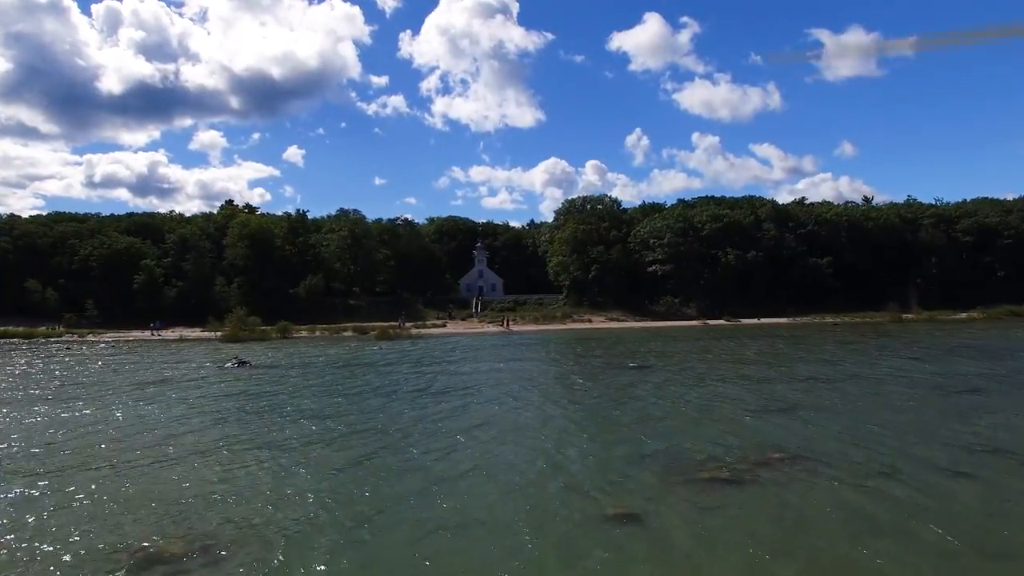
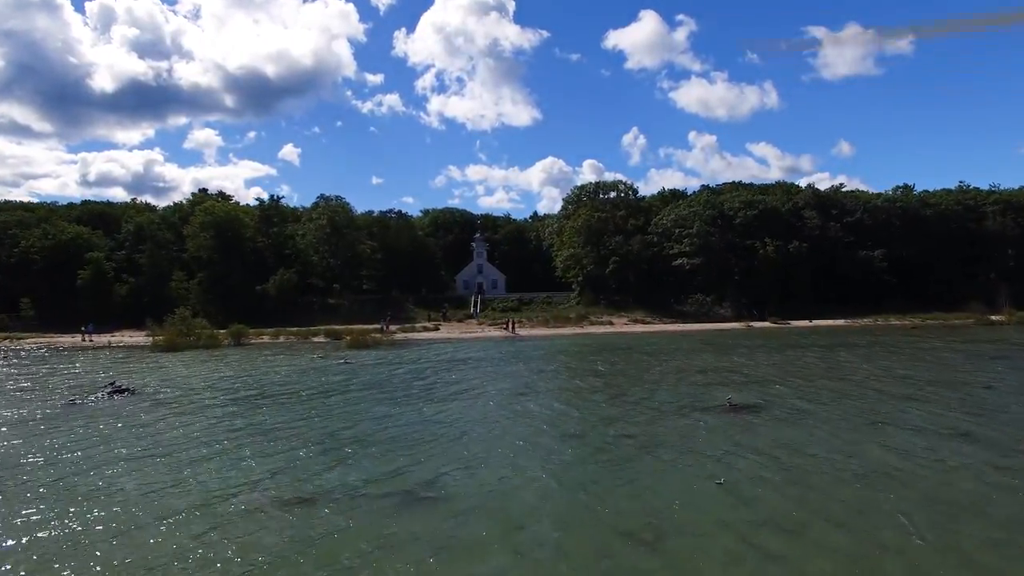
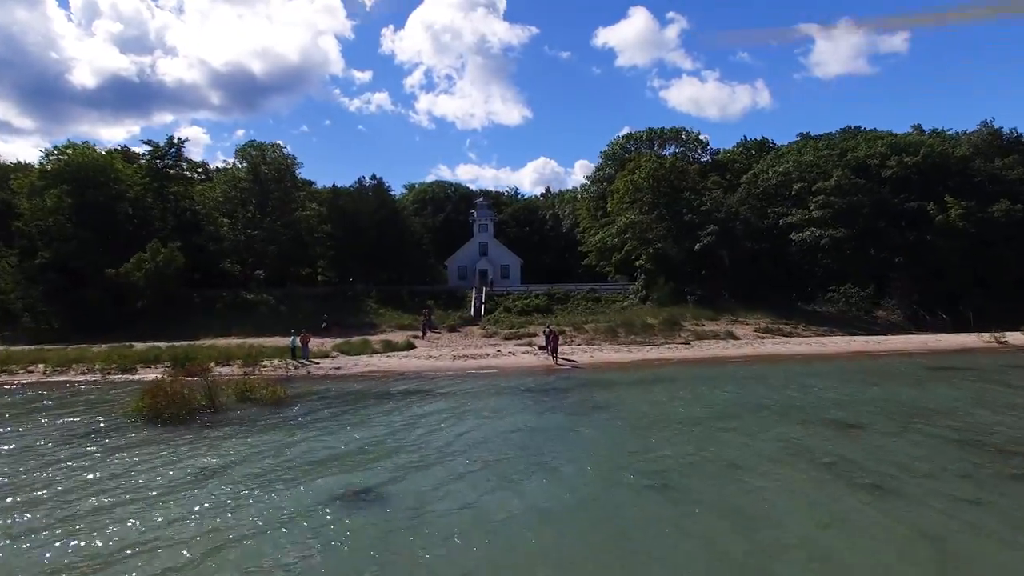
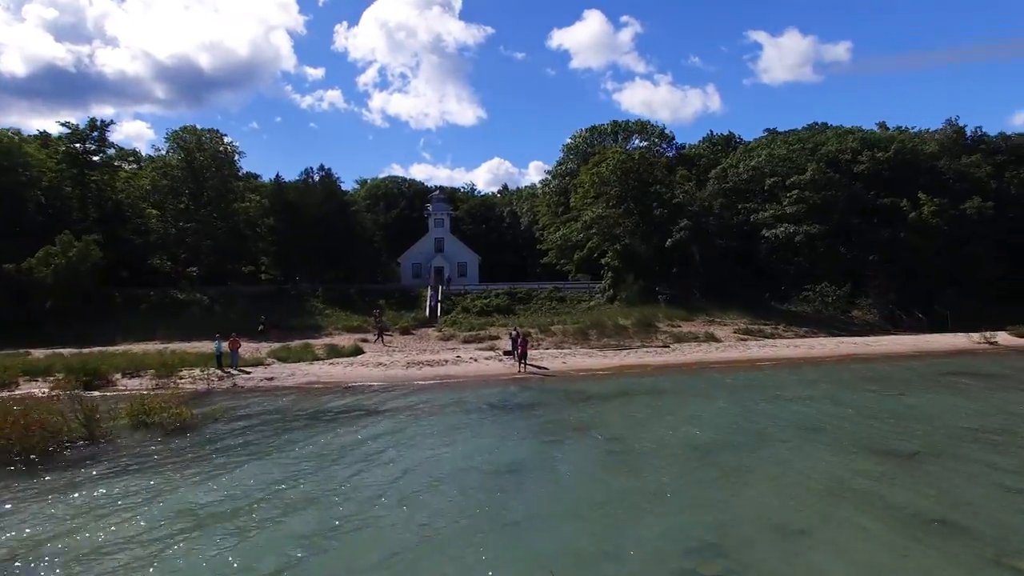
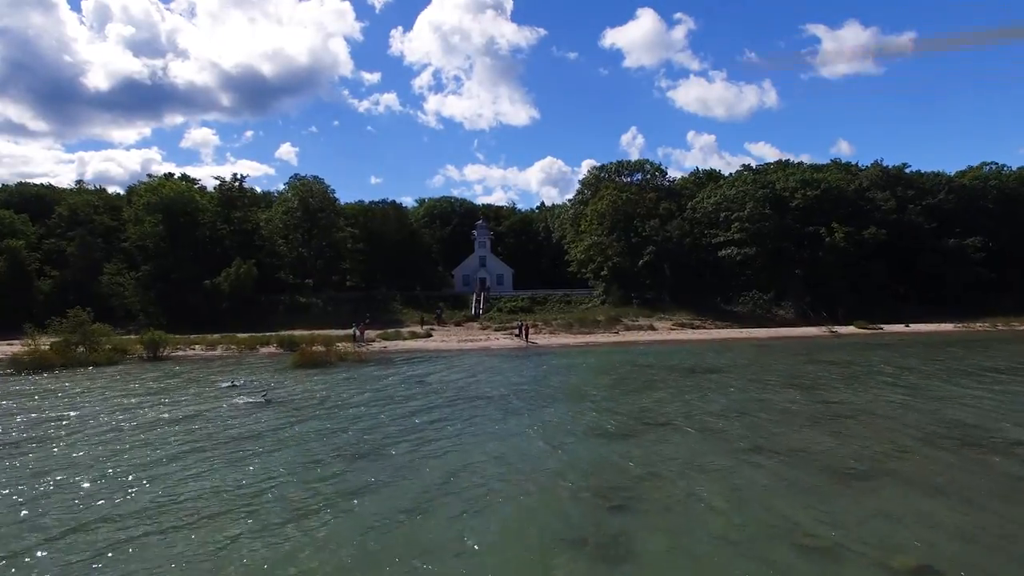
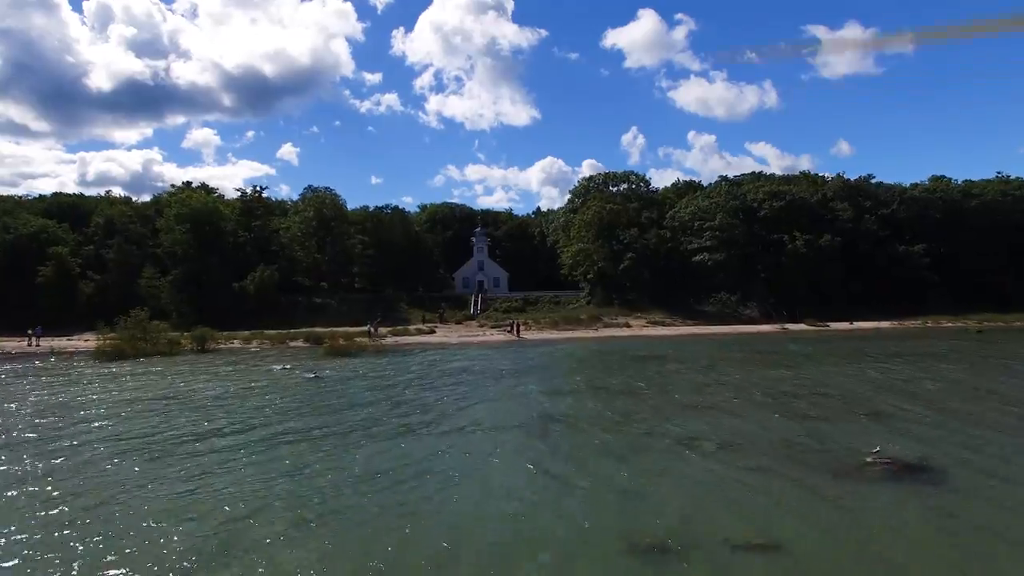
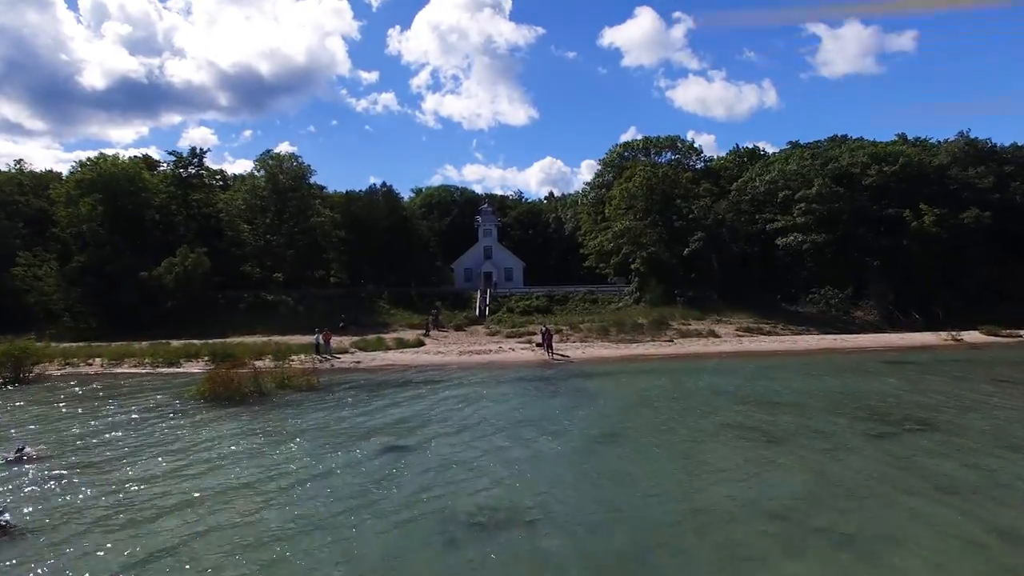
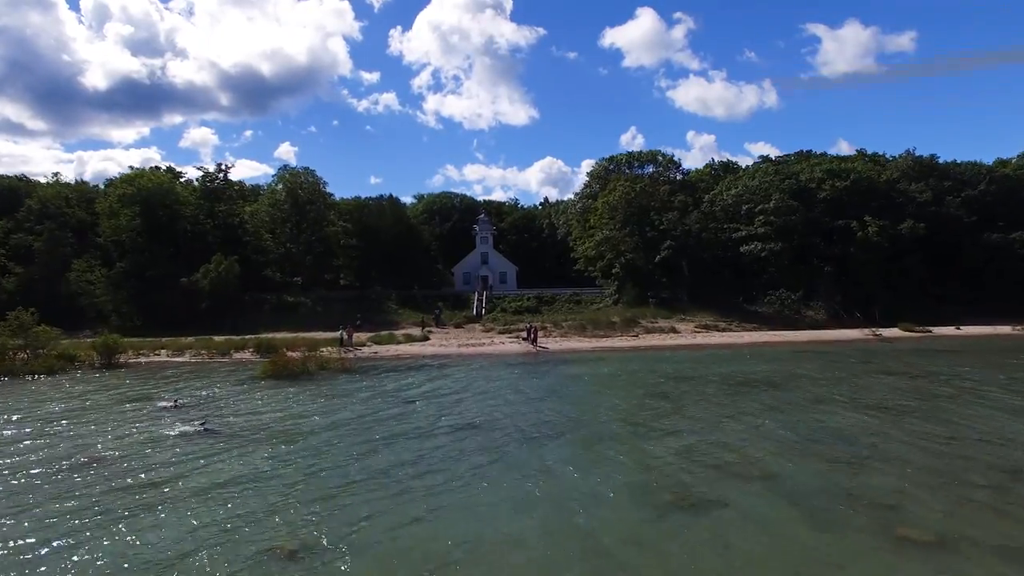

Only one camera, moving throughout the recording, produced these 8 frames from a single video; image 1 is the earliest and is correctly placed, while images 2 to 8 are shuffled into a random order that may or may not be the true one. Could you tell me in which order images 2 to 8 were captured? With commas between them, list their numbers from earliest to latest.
2, 6, 5, 8, 7, 3, 4
